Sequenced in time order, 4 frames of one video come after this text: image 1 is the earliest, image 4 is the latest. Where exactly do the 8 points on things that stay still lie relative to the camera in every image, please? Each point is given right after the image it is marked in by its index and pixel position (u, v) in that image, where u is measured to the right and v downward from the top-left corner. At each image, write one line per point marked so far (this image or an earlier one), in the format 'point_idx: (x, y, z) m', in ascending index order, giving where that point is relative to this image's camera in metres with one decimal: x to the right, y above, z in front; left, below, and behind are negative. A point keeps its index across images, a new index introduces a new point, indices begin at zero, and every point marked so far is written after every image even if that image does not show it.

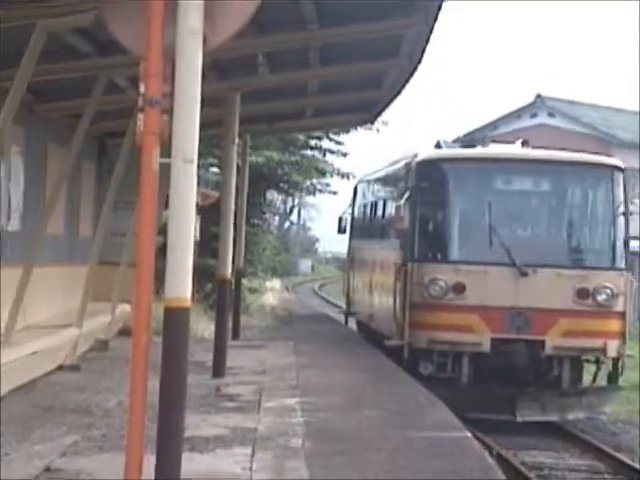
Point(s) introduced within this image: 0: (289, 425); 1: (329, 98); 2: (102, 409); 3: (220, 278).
0: (-0.2, -1.0, +7.8) m
1: (0.0, +1.1, +13.4) m
2: (-1.2, -0.9, +7.9) m
3: (-0.8, -0.3, +11.7) m
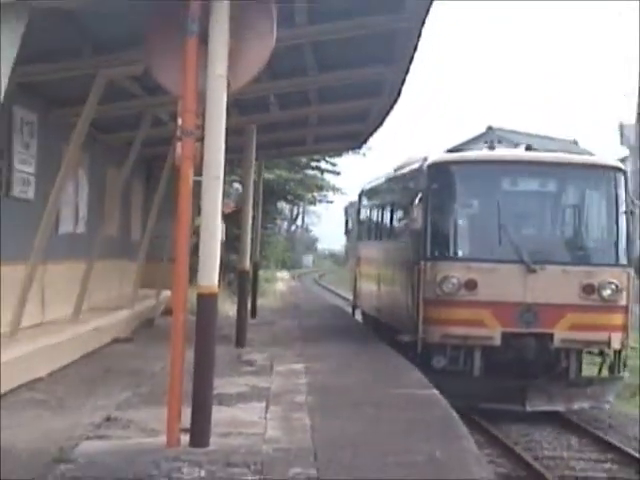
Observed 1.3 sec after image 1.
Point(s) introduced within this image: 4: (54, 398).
0: (-0.1, -1.0, +9.6) m
1: (+0.1, +1.1, +15.2) m
2: (-1.1, -0.9, +9.7) m
3: (-0.7, -0.3, +13.5) m
4: (-1.6, -1.0, +8.7) m
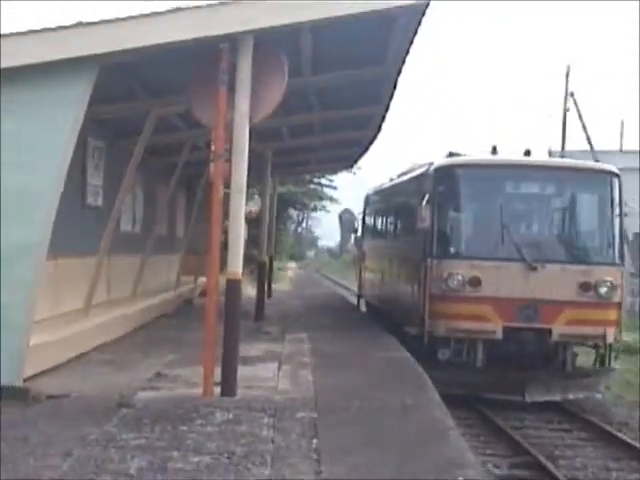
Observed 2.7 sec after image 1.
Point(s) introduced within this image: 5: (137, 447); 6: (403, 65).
0: (-0.1, -1.0, +12.1) m
1: (+0.1, +1.1, +17.8) m
2: (-1.1, -0.9, +12.2) m
3: (-0.7, -0.3, +16.0) m
4: (-1.6, -0.9, +11.2) m
5: (-1.2, -1.3, +9.2) m
6: (+0.7, +1.5, +12.3) m
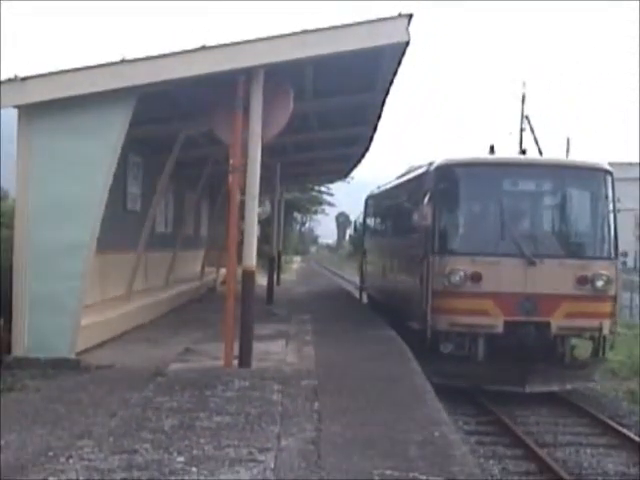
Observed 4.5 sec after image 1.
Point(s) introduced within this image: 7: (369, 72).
0: (-0.1, -0.9, +14.3) m
1: (+0.2, +1.2, +20.0) m
2: (-1.1, -0.9, +14.5) m
3: (-0.6, -0.2, +18.2) m
4: (-1.6, -0.9, +13.5) m
5: (-1.2, -1.3, +11.5) m
6: (+0.7, +1.5, +14.5) m
7: (+0.5, +1.6, +13.9) m
